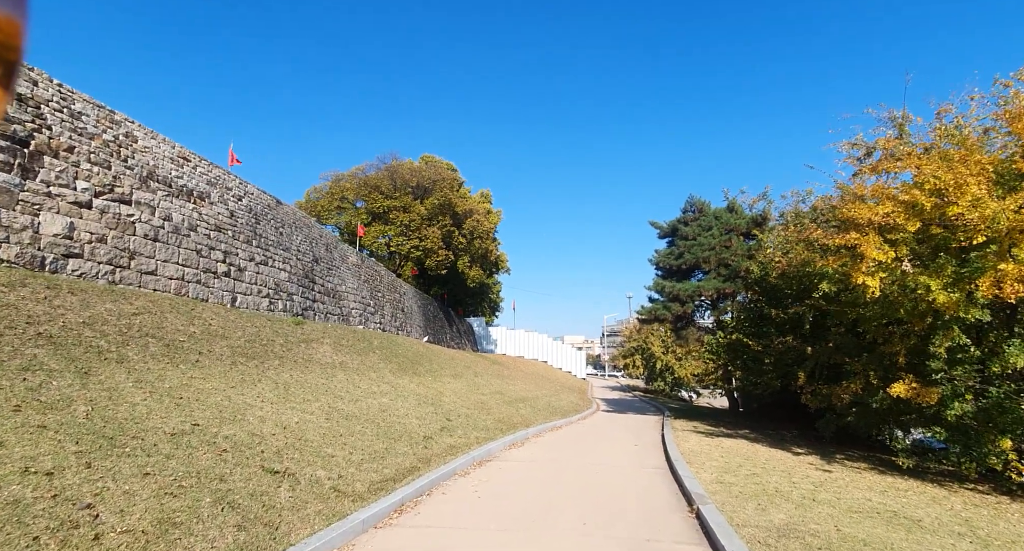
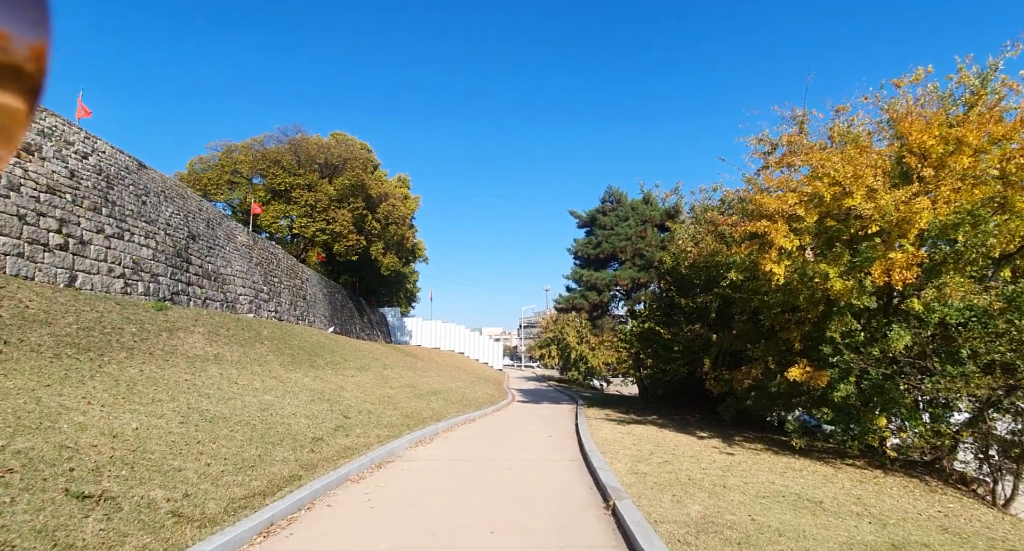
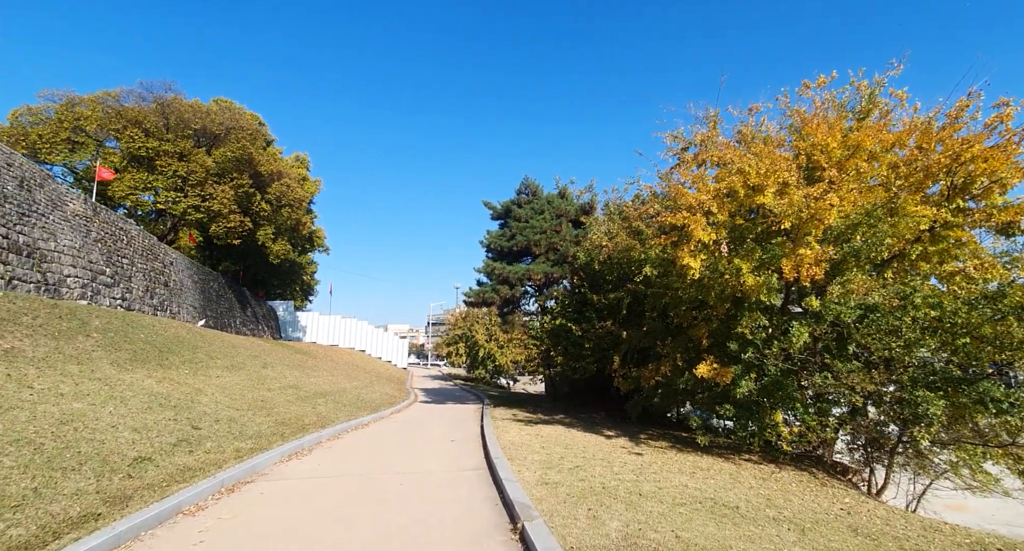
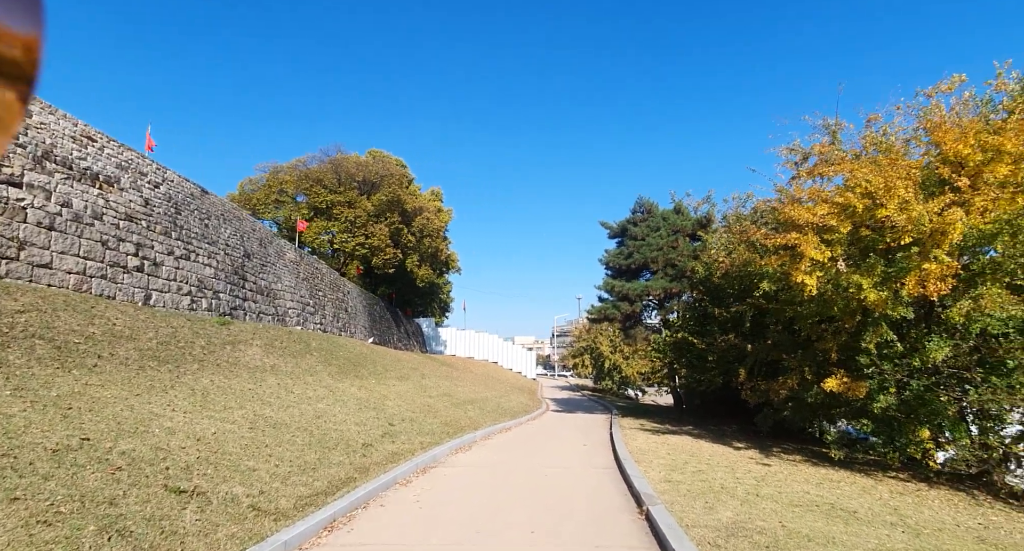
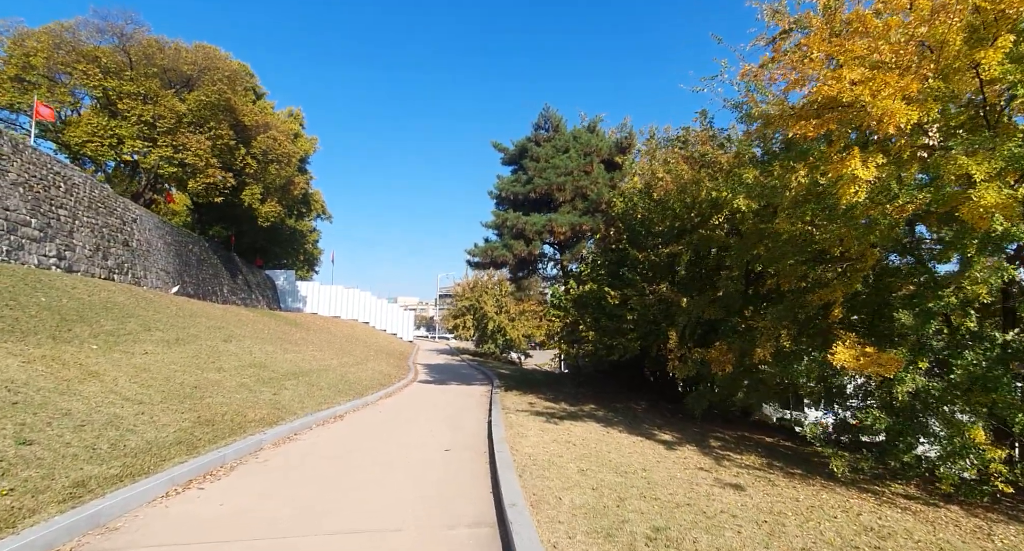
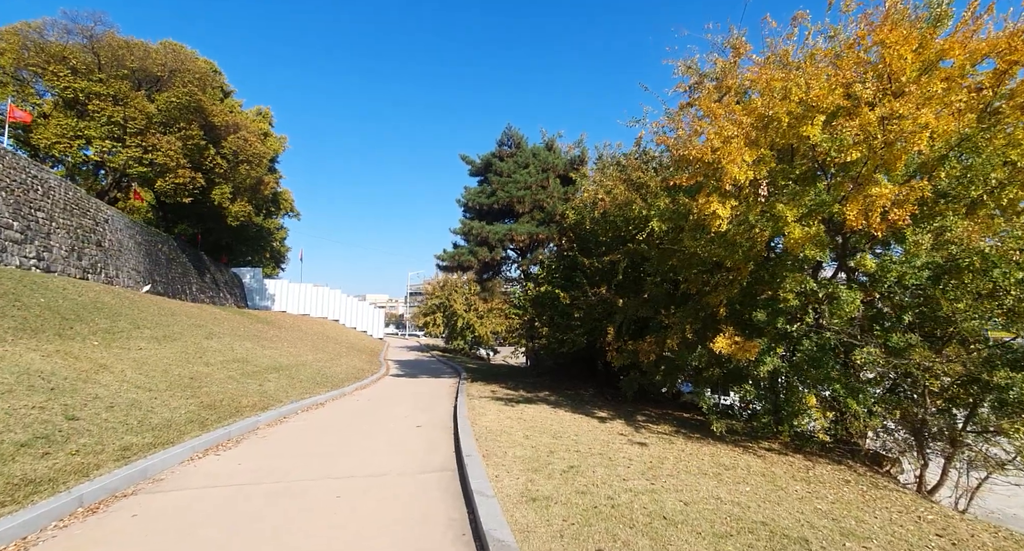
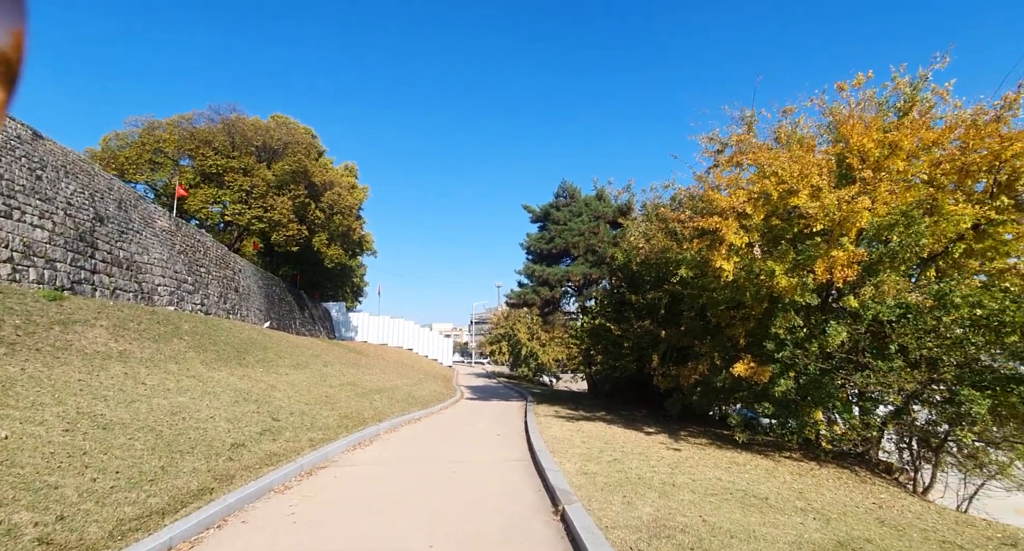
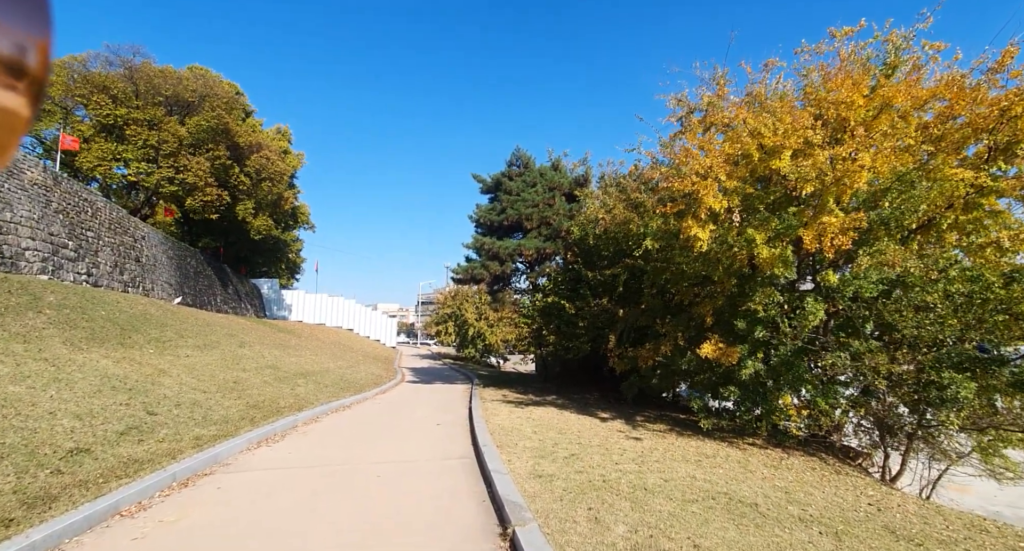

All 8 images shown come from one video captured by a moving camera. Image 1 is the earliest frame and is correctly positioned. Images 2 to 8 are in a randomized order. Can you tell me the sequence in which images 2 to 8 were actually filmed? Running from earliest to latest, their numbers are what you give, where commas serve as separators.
4, 2, 7, 3, 8, 6, 5
